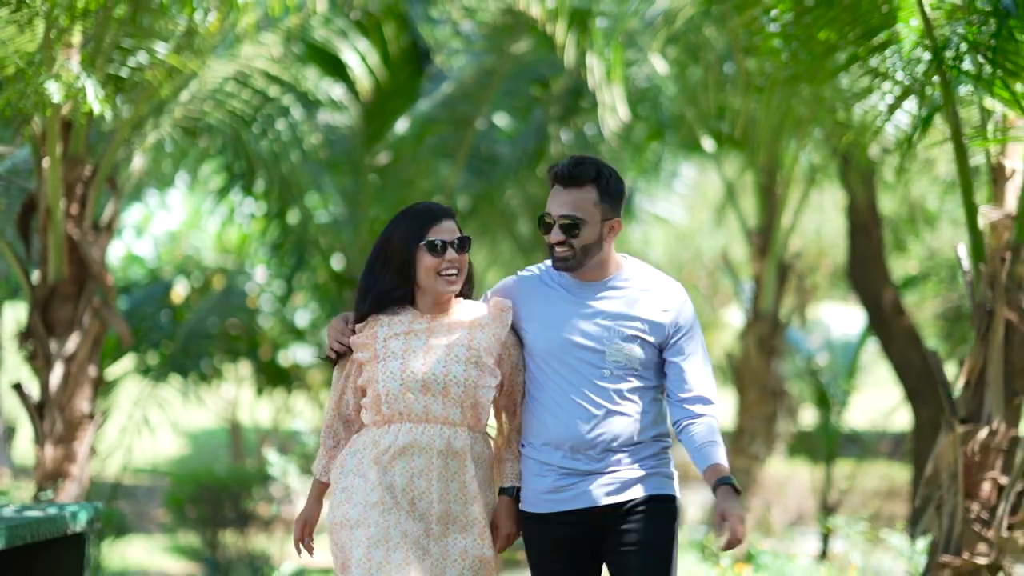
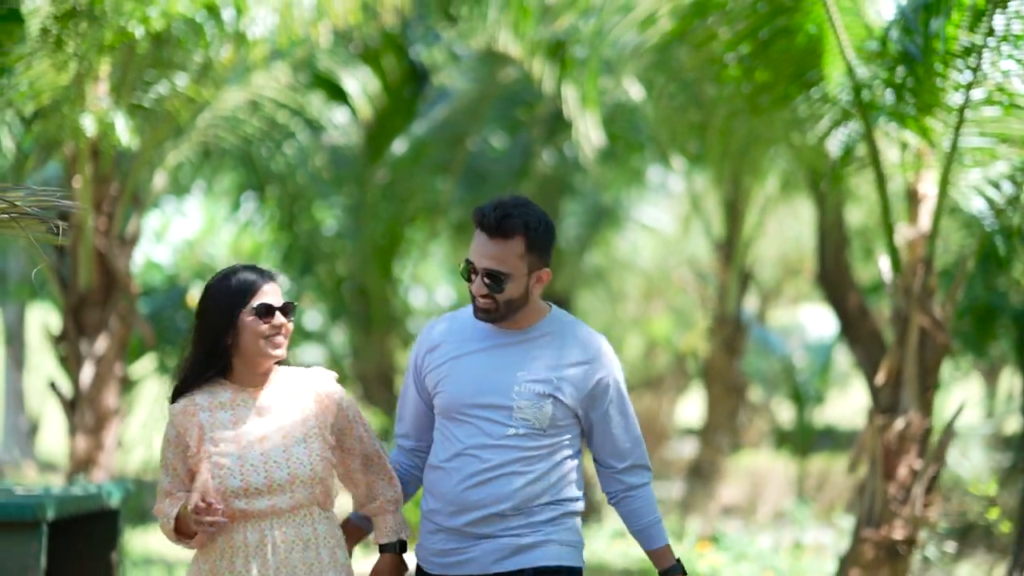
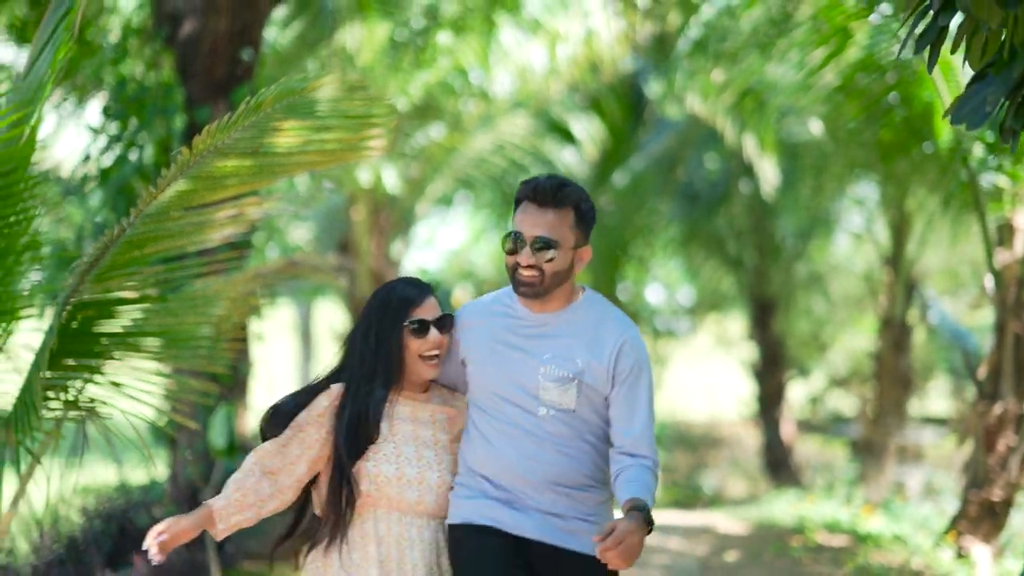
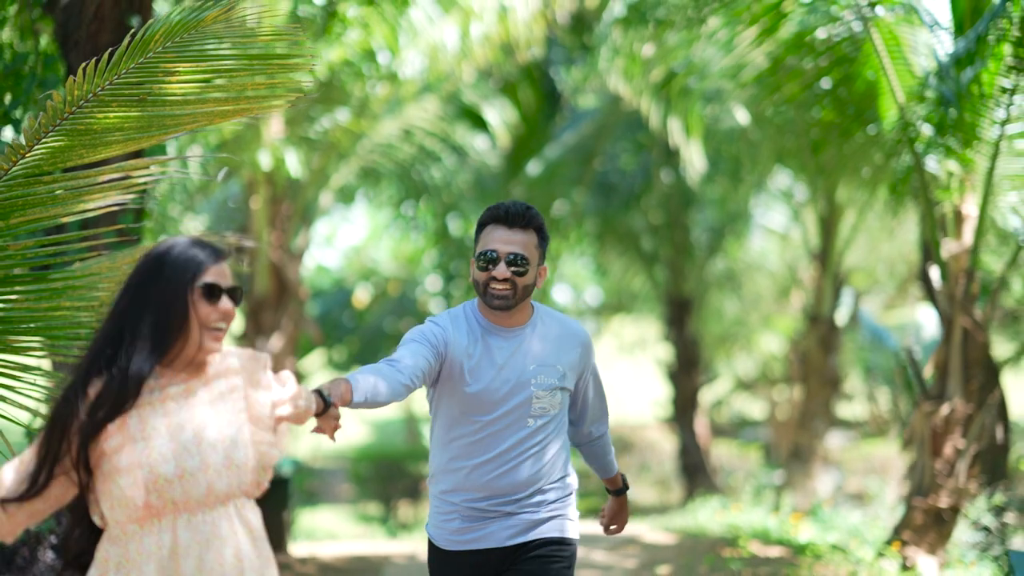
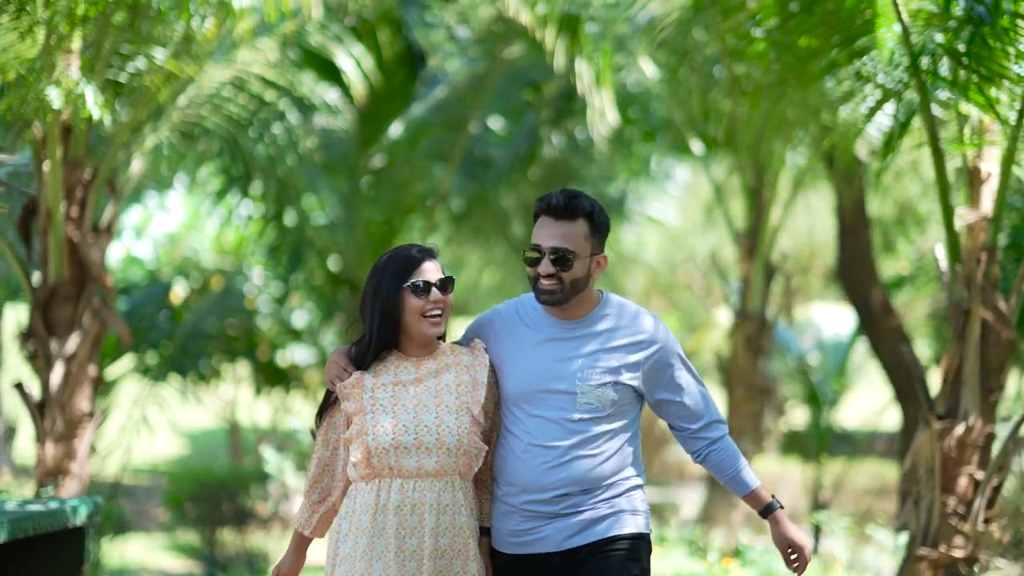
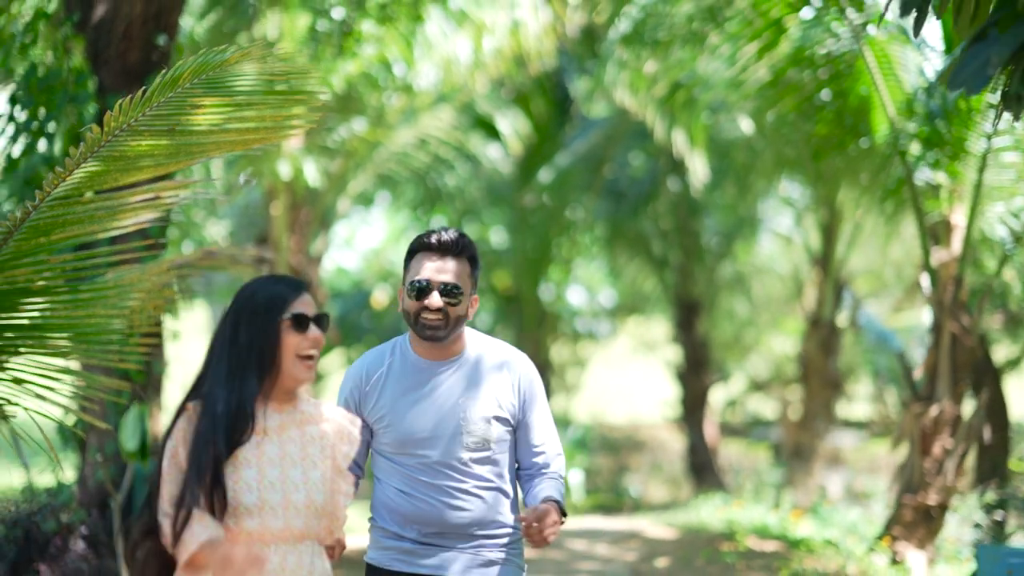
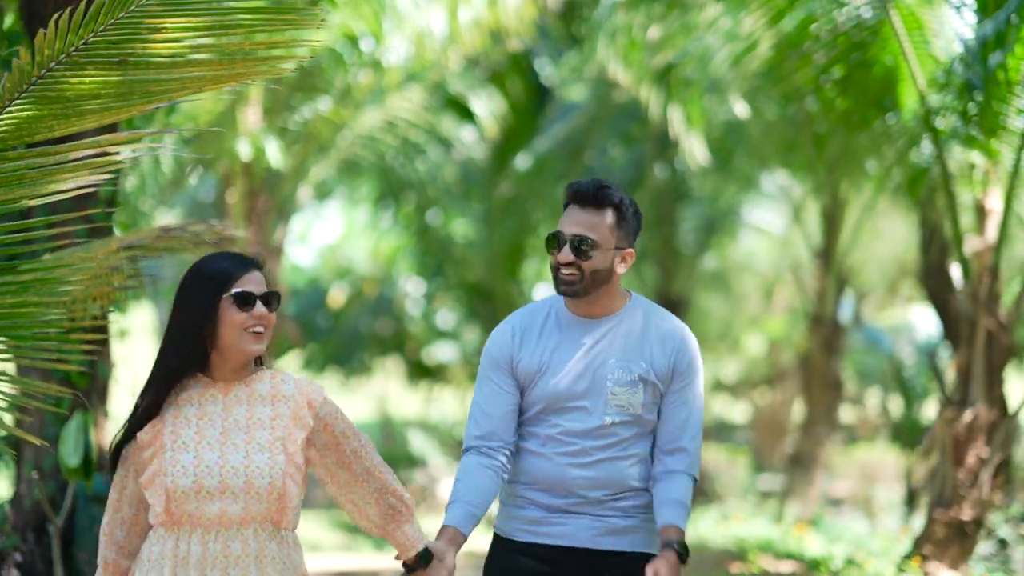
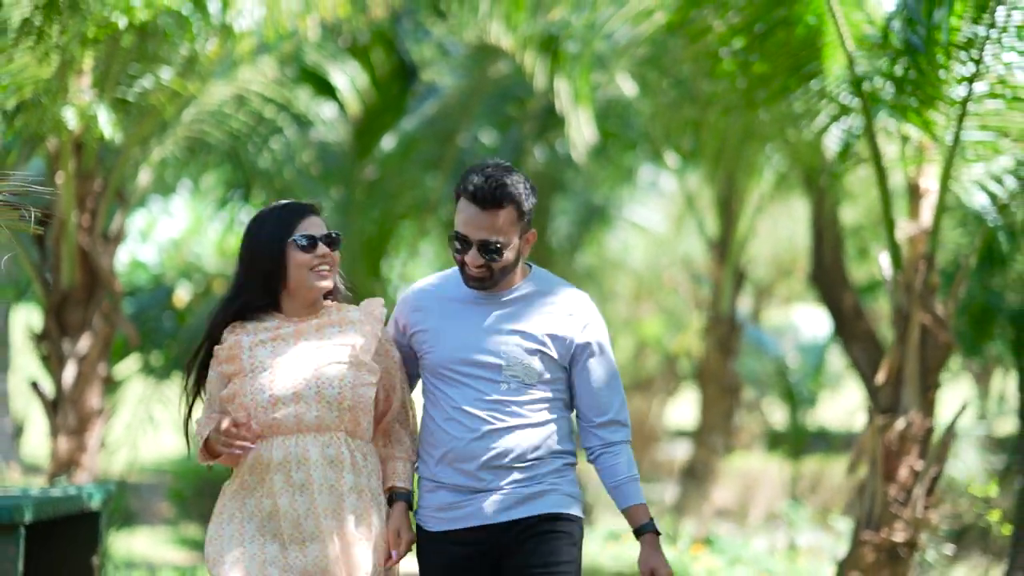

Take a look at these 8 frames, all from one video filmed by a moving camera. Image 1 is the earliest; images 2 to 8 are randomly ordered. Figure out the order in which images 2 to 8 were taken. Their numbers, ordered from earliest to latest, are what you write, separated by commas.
5, 8, 2, 7, 4, 6, 3
